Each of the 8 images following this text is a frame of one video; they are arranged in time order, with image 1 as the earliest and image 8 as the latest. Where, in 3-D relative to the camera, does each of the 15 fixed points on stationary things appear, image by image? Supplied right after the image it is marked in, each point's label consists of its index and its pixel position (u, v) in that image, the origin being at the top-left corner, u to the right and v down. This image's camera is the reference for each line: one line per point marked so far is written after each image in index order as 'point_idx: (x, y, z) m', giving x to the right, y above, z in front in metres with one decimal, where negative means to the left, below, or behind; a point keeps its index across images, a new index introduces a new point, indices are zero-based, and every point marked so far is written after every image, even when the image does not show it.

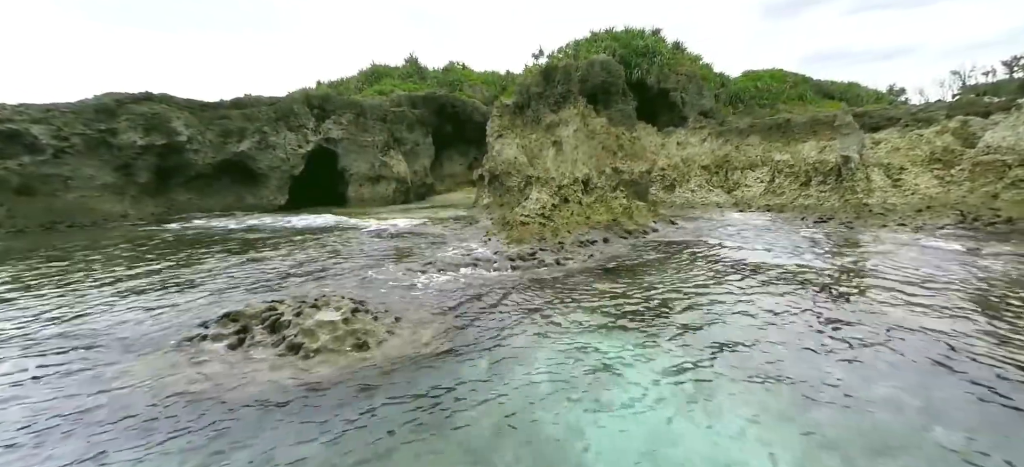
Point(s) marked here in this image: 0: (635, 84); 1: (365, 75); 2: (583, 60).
0: (+3.9, +4.8, +13.7) m
1: (-6.1, +6.4, +17.3) m
2: (+2.2, +5.2, +12.9) m
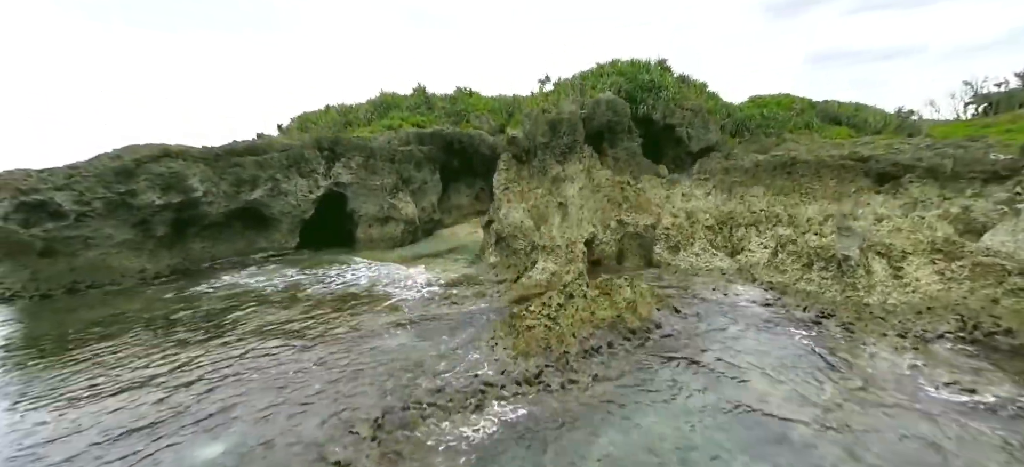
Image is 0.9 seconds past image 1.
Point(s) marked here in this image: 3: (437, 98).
0: (+4.1, +3.7, +13.8) m
1: (-5.8, +5.3, +17.6) m
2: (+2.4, +4.1, +13.0) m
3: (-3.2, +5.7, +18.0) m
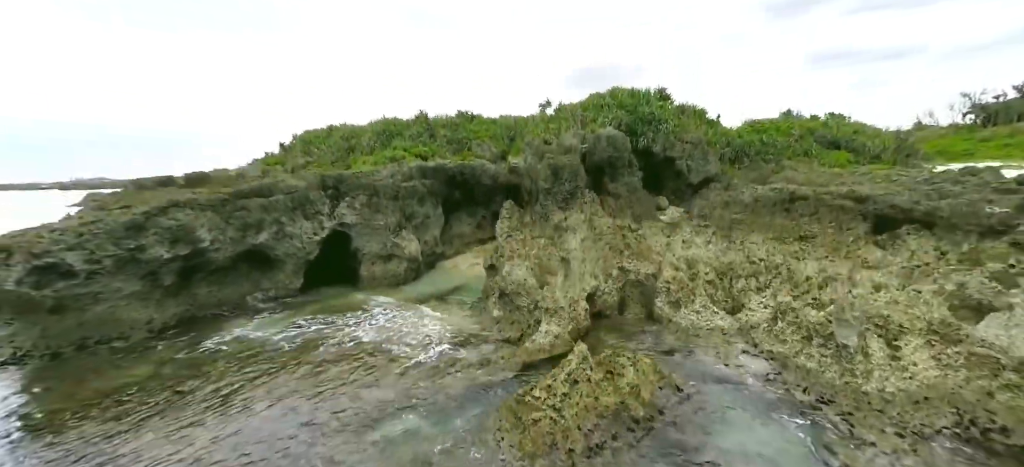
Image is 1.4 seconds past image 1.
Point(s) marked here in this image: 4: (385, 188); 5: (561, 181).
0: (+4.2, +2.7, +13.9) m
1: (-5.7, +4.2, +17.8) m
2: (+2.4, +3.1, +13.1) m
3: (-3.1, +4.6, +18.1) m
4: (-3.5, +1.3, +11.7) m
5: (+1.1, +1.2, +9.4) m
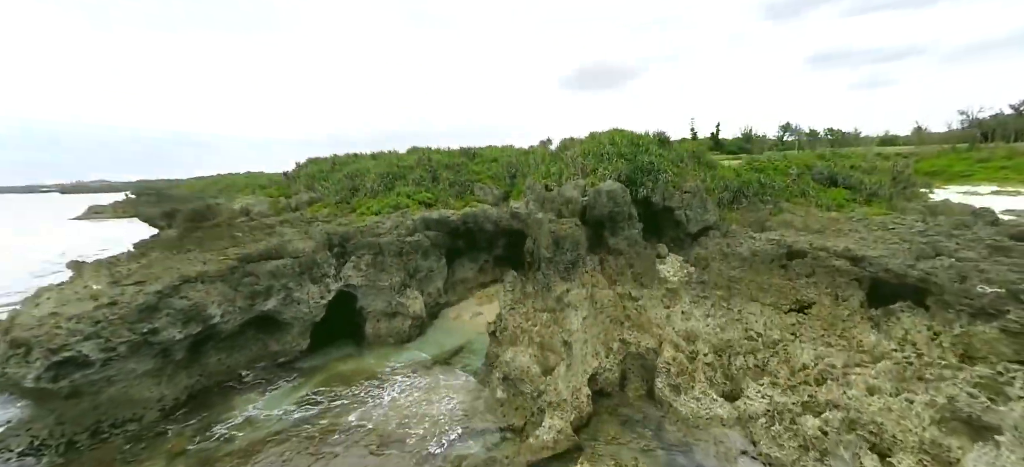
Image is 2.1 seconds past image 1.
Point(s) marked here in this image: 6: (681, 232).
0: (+4.3, +1.1, +14.2) m
1: (-5.7, +2.5, +18.0) m
2: (+2.5, +1.5, +13.4) m
3: (-3.1, +2.9, +18.4) m
4: (-3.4, -0.3, +11.9) m
5: (+1.2, -0.4, +9.7) m
6: (+5.6, +0.1, +14.1) m
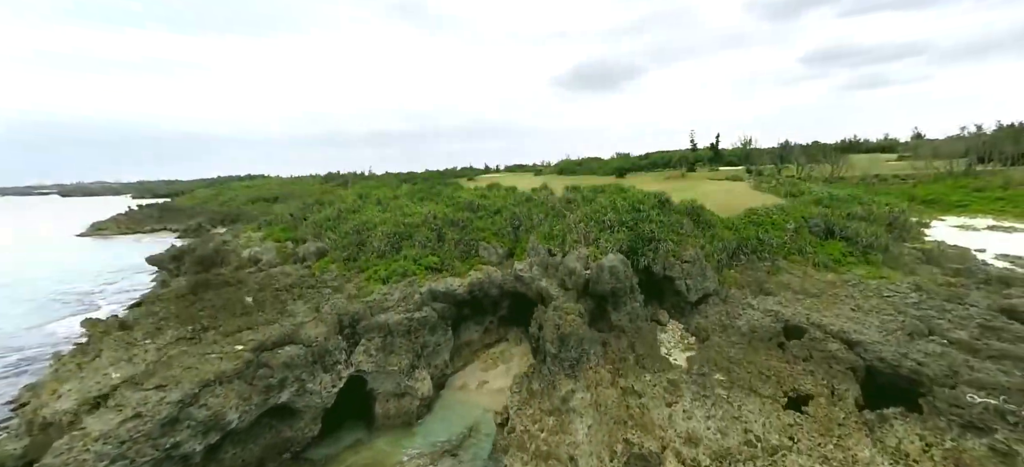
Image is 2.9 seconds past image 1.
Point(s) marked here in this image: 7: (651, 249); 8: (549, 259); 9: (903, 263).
0: (+4.4, -1.2, +14.5) m
1: (-5.5, +0.1, +18.4) m
2: (+2.6, -0.8, +13.8) m
3: (-2.9, +0.6, +18.8) m
4: (-3.3, -2.6, +12.3) m
5: (+1.3, -2.7, +10.0) m
6: (+5.8, -2.3, +14.4) m
7: (+4.8, -0.5, +14.6) m
8: (+1.3, -0.9, +15.3) m
9: (+18.2, -1.4, +19.9) m
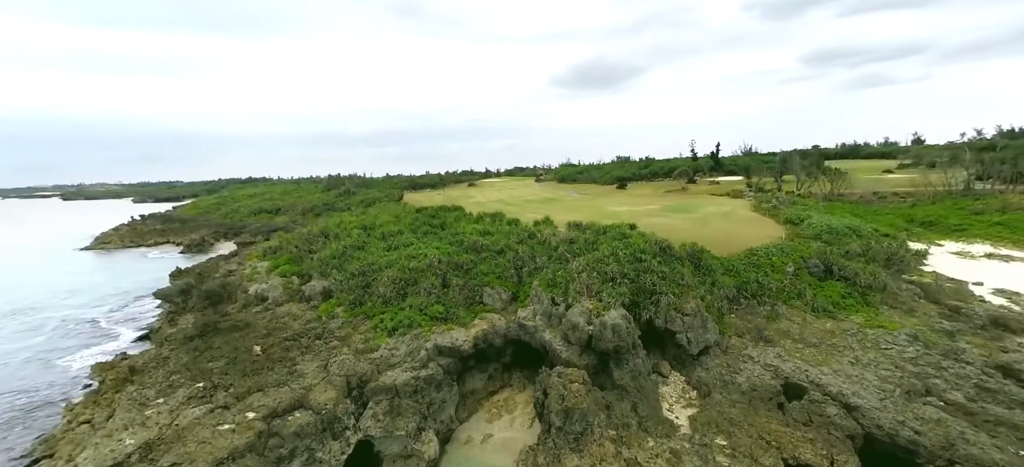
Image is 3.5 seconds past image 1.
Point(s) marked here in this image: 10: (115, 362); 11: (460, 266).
0: (+4.6, -3.1, +14.8) m
1: (-5.4, -1.8, +18.7) m
2: (+2.8, -2.7, +14.0) m
3: (-2.8, -1.3, +19.1) m
4: (-3.1, -4.5, +12.5) m
5: (+1.5, -4.5, +10.2) m
6: (+5.9, -4.1, +14.7) m
7: (+4.9, -2.4, +14.8) m
8: (+1.5, -2.8, +15.6) m
9: (+18.4, -3.3, +20.2) m
10: (-17.8, -5.8, +19.1) m
11: (-2.3, -1.4, +19.1) m
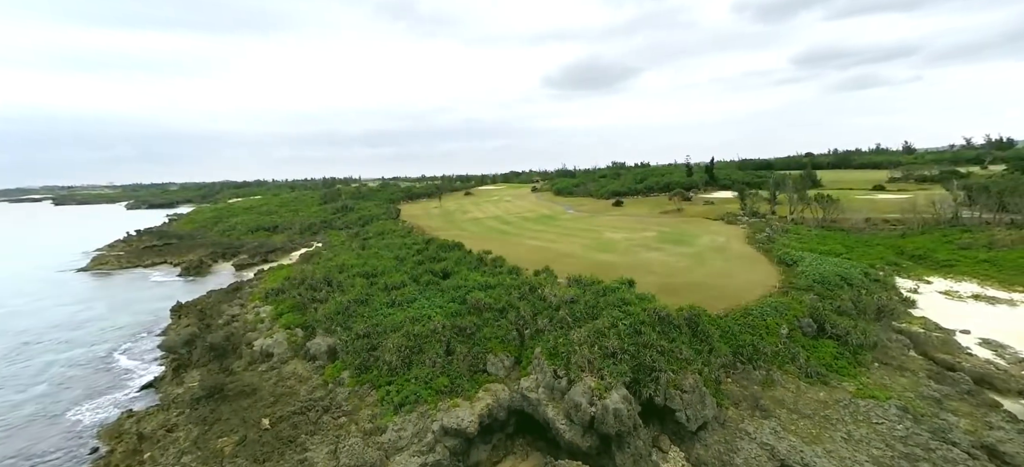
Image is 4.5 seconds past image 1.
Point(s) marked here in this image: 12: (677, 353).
0: (+4.7, -5.9, +15.2) m
1: (-5.3, -4.7, +19.1) m
2: (+2.9, -5.5, +14.5) m
3: (-2.7, -4.3, +19.5) m
4: (-2.9, -7.3, +12.9) m
5: (+1.7, -7.3, +10.7) m
6: (+6.1, -7.0, +15.1) m
7: (+5.0, -5.2, +15.3) m
8: (+1.6, -5.7, +16.0) m
9: (+18.5, -6.2, +20.8) m
10: (-17.7, -8.7, +19.3) m
11: (-2.2, -4.4, +19.5) m
12: (+6.4, -4.5, +16.6) m
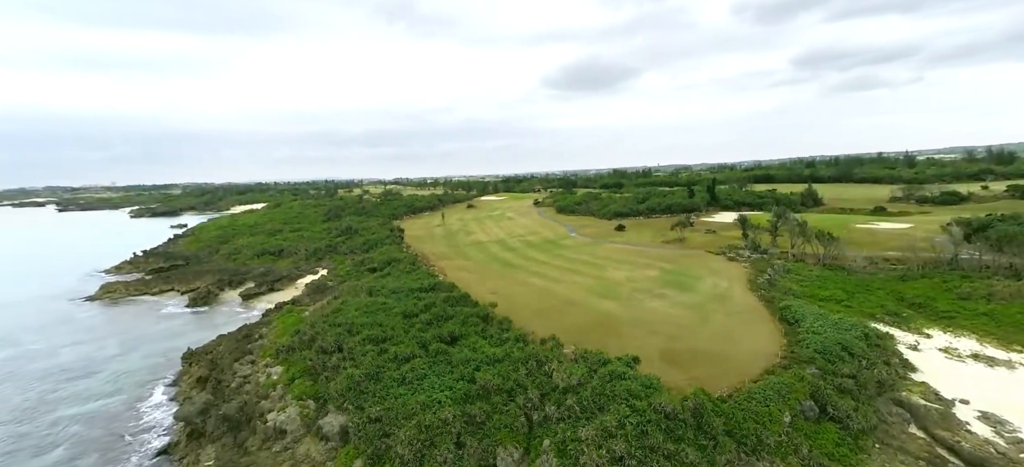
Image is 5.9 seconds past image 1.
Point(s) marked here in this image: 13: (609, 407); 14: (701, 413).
0: (+5.1, -10.1, +15.7) m
1: (-4.9, -8.9, +19.6) m
2: (+3.3, -9.7, +15.0) m
3: (-2.2, -8.5, +20.0) m
4: (-2.6, -11.4, +13.4) m
5: (+2.0, -11.3, +11.1) m
6: (+6.5, -11.1, +15.6) m
7: (+5.4, -9.4, +15.8) m
8: (+2.0, -9.8, +16.5) m
9: (+18.9, -10.5, +21.2) m
10: (-17.3, -12.9, +19.8) m
11: (-1.8, -8.6, +20.0) m
12: (+6.8, -8.7, +17.1) m
13: (+4.4, -7.6, +19.5) m
14: (+8.6, -8.1, +19.4) m
